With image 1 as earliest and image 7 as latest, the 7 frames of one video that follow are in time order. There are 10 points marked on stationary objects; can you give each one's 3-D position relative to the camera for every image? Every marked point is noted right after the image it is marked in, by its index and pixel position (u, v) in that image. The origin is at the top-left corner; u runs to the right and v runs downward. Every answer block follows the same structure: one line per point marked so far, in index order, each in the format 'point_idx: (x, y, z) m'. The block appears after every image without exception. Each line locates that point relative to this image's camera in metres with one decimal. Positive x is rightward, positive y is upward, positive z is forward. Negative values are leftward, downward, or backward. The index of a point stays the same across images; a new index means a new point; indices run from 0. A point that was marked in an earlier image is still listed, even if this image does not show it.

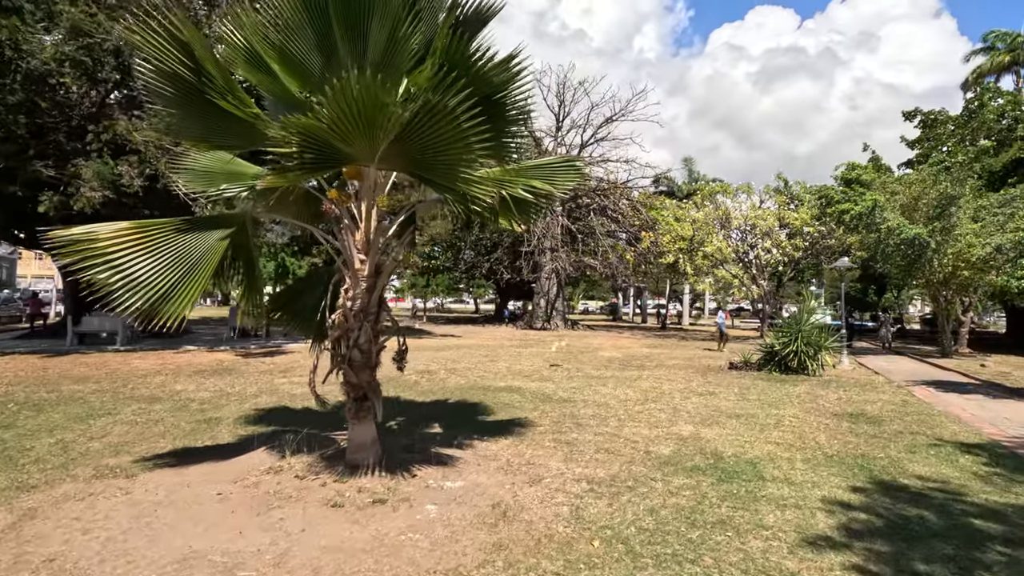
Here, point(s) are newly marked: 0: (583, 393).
0: (+1.3, -1.9, +9.7) m
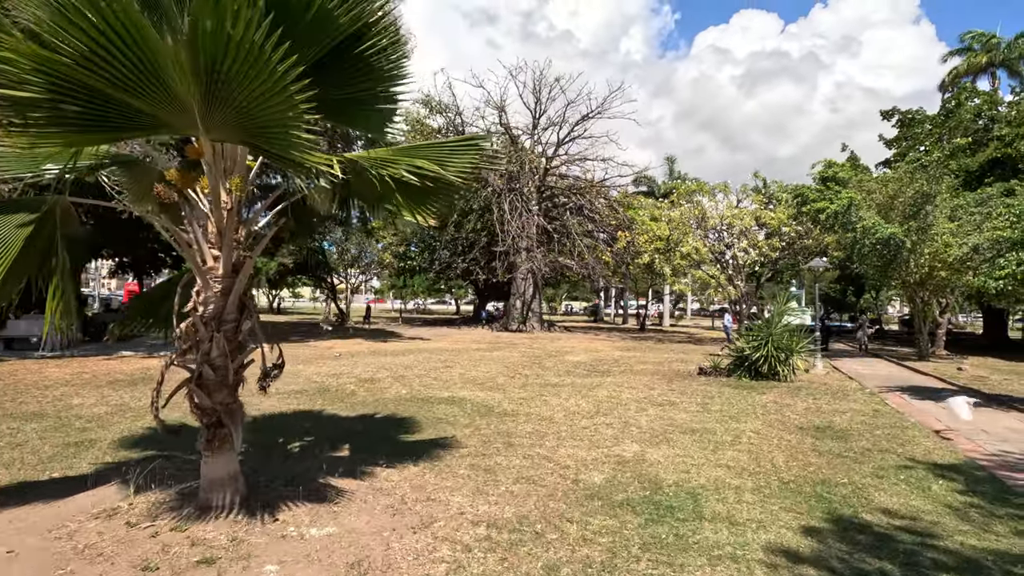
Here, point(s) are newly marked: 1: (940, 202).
0: (+0.3, -1.9, +8.8) m
1: (+14.0, +2.8, +17.7) m
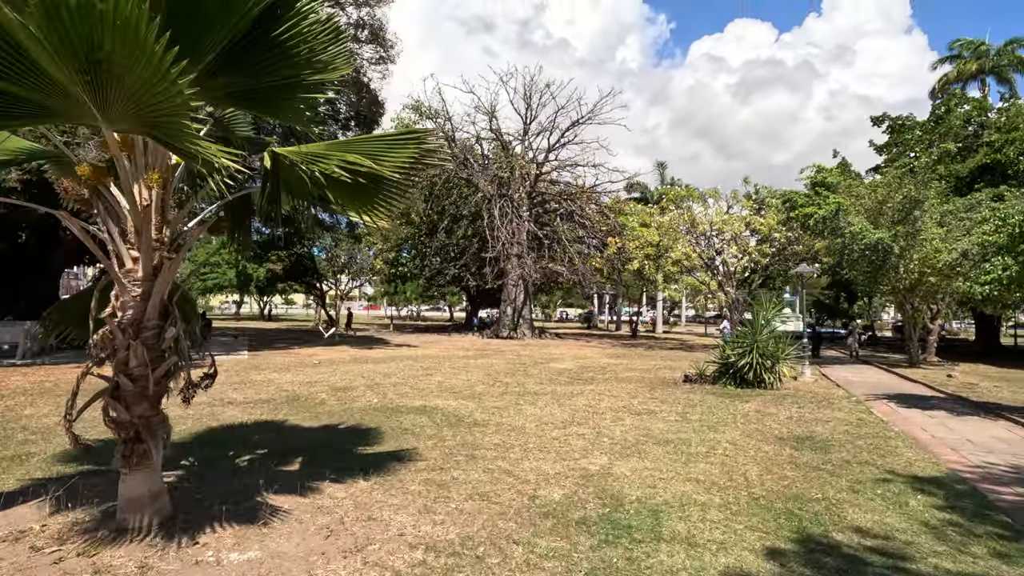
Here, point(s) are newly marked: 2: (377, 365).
0: (-0.1, -2.0, +8.5) m
1: (+13.5, +2.6, +17.5) m
2: (-3.8, -2.2, +15.3) m
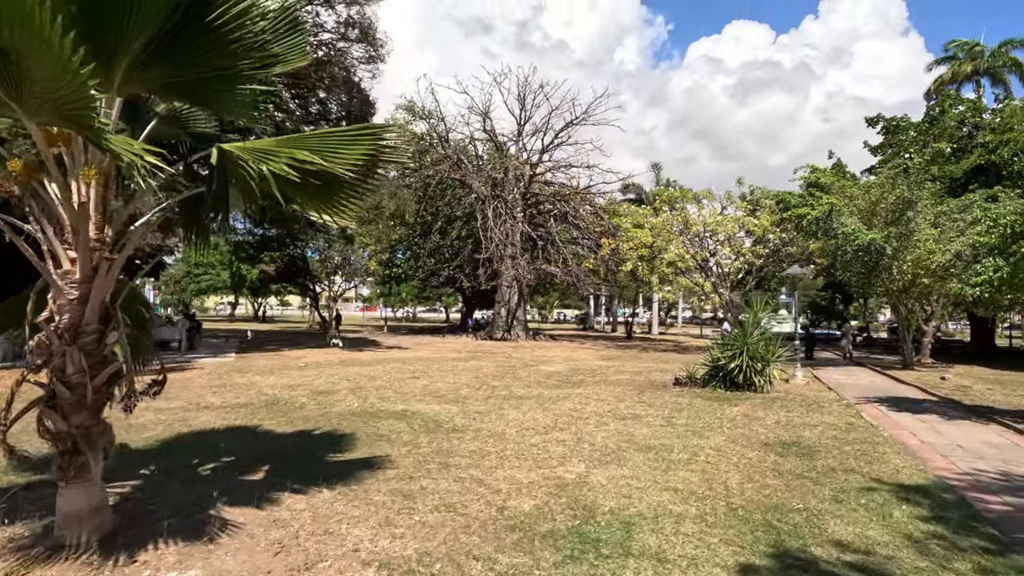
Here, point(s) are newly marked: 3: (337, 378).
0: (-0.4, -2.0, +8.3) m
1: (+13.2, +2.6, +17.4) m
2: (-4.1, -2.2, +15.1) m
3: (-4.1, -2.1, +12.6) m
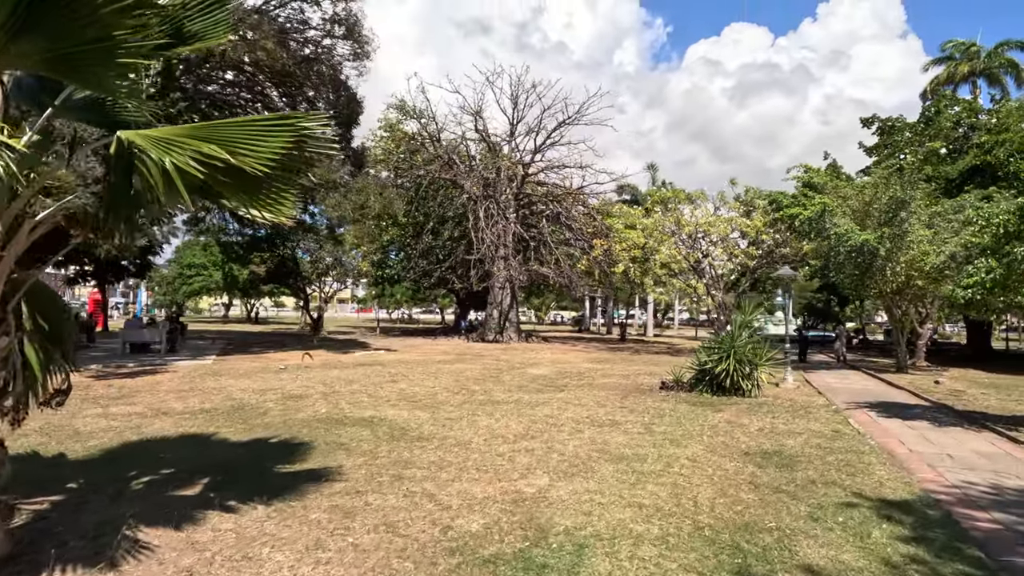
0: (-0.9, -2.0, +8.0) m
1: (+12.8, +2.5, +17.1) m
2: (-4.6, -2.2, +14.7) m
3: (-4.6, -2.1, +12.3) m
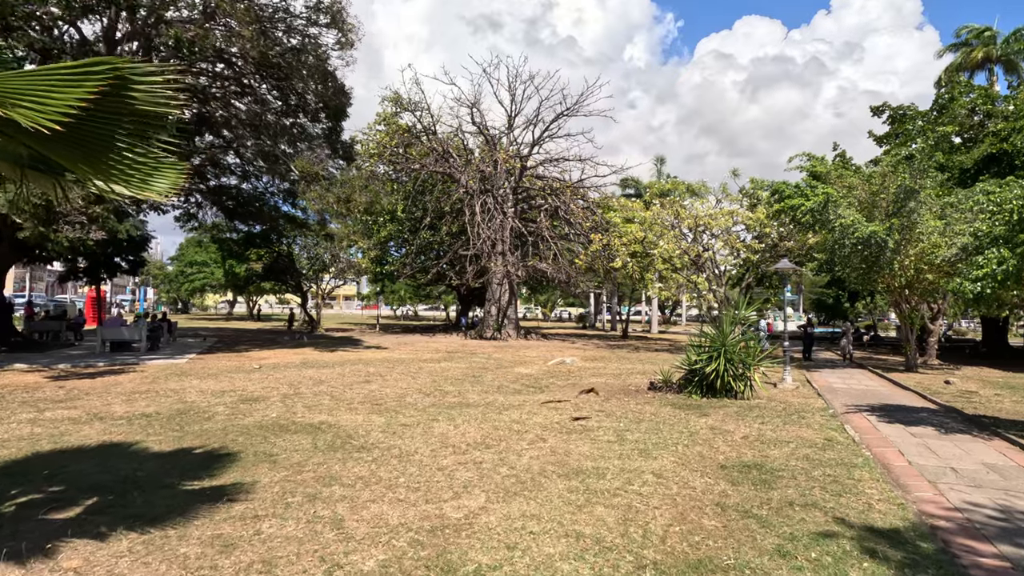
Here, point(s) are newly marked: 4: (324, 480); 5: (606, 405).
0: (-1.4, -2.0, +7.3) m
1: (+12.4, +2.7, +16.1) m
2: (-5.0, -2.1, +14.1) m
3: (-5.0, -2.0, +11.7) m
4: (-1.8, -1.9, +5.3) m
5: (+1.8, -2.2, +10.1) m
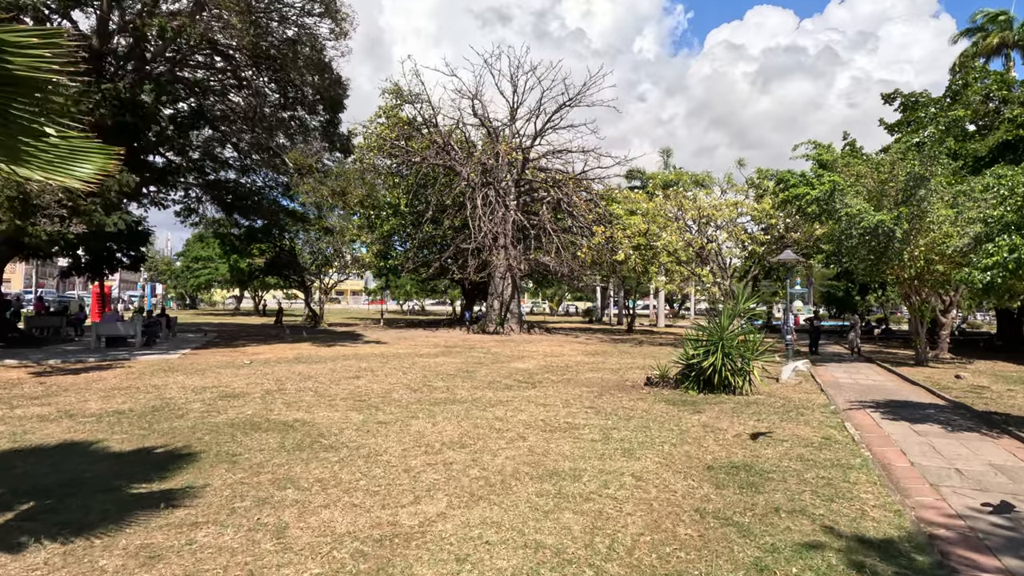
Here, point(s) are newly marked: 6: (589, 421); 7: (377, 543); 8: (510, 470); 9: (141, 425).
0: (-1.7, -1.9, +7.0) m
1: (+12.2, +2.9, +15.5) m
2: (-5.2, -2.0, +13.9) m
3: (-5.2, -1.9, +11.4) m
4: (-2.1, -1.8, +5.0) m
5: (+1.6, -2.0, +9.7) m
6: (+1.2, -2.0, +8.0) m
7: (-0.9, -1.8, +3.8) m
8: (0.0, -1.9, +5.5) m
9: (-4.9, -1.9, +7.2) m
